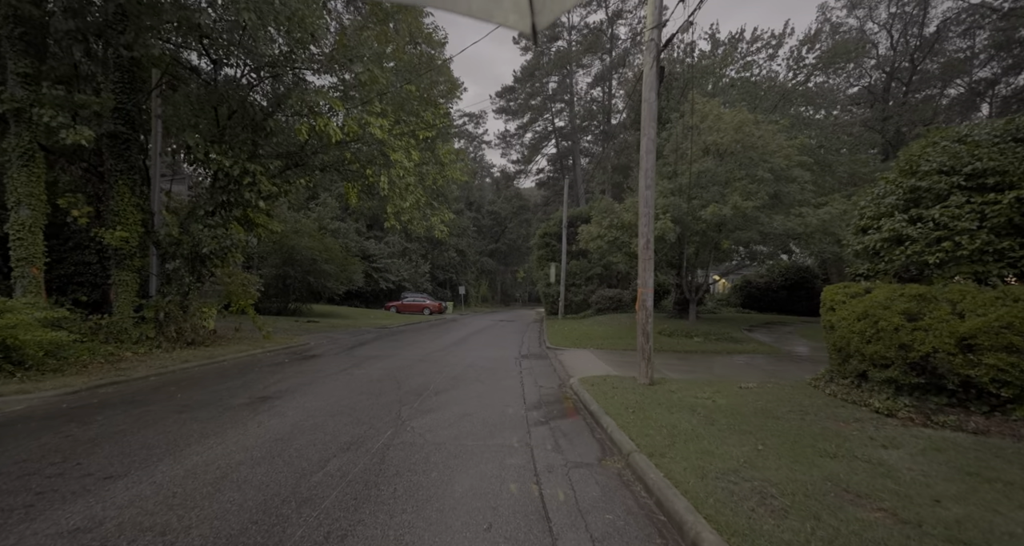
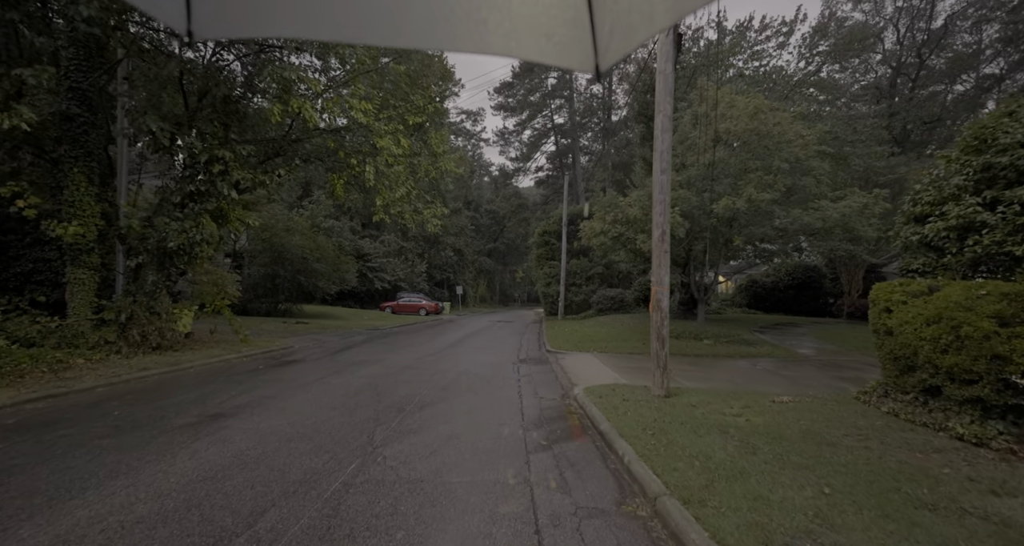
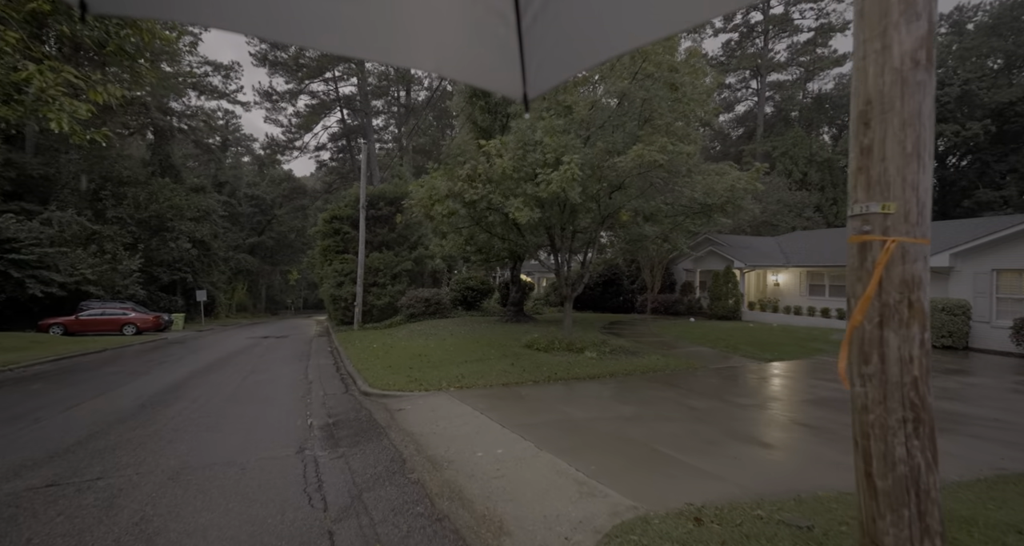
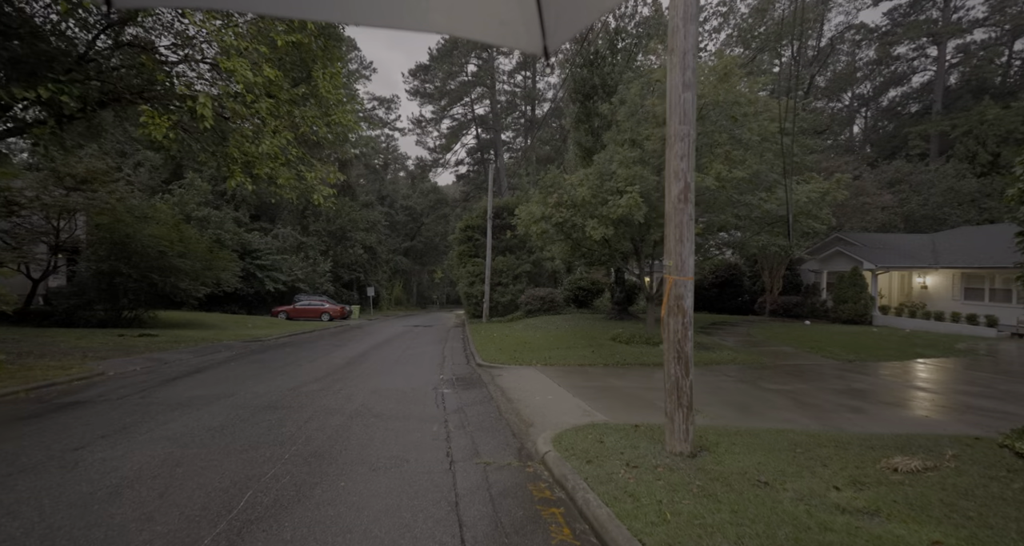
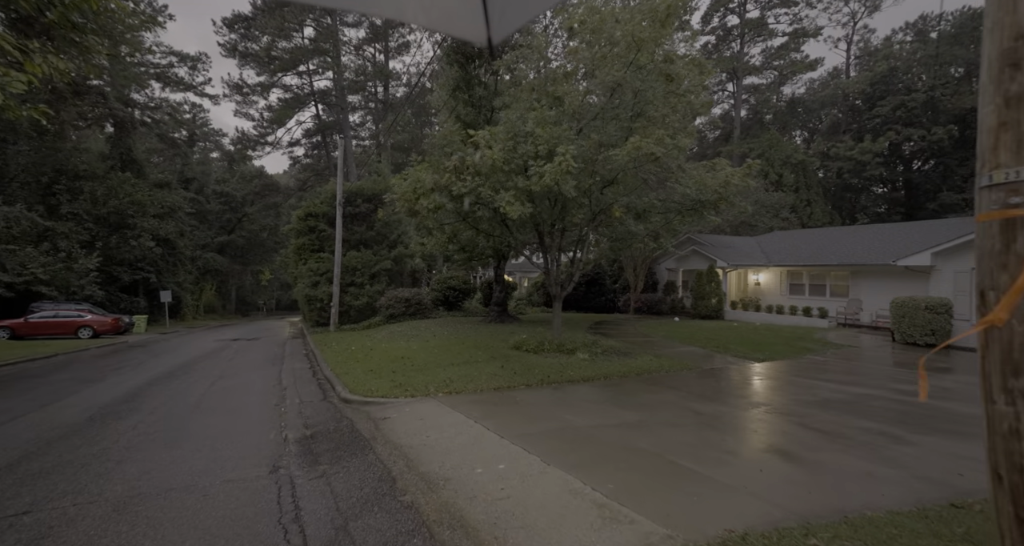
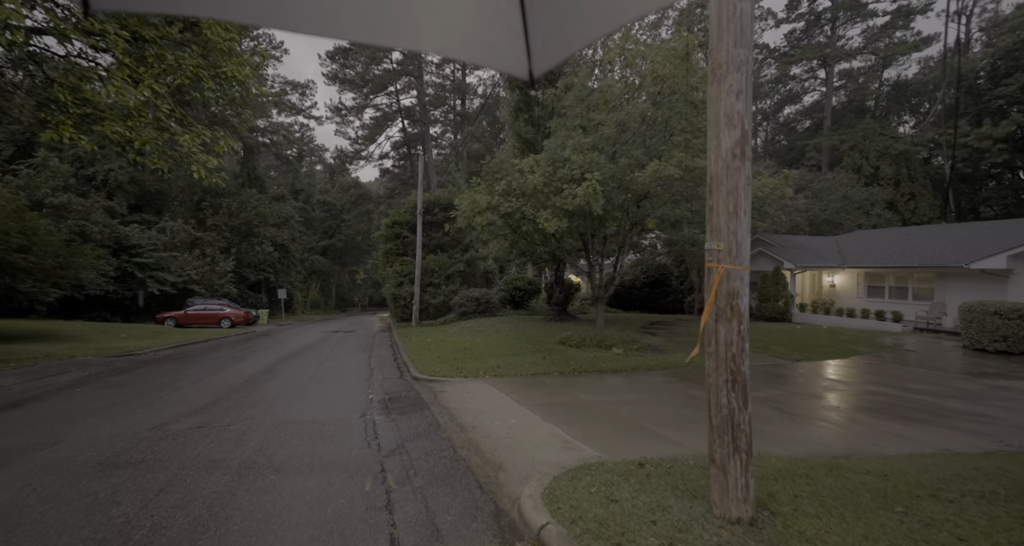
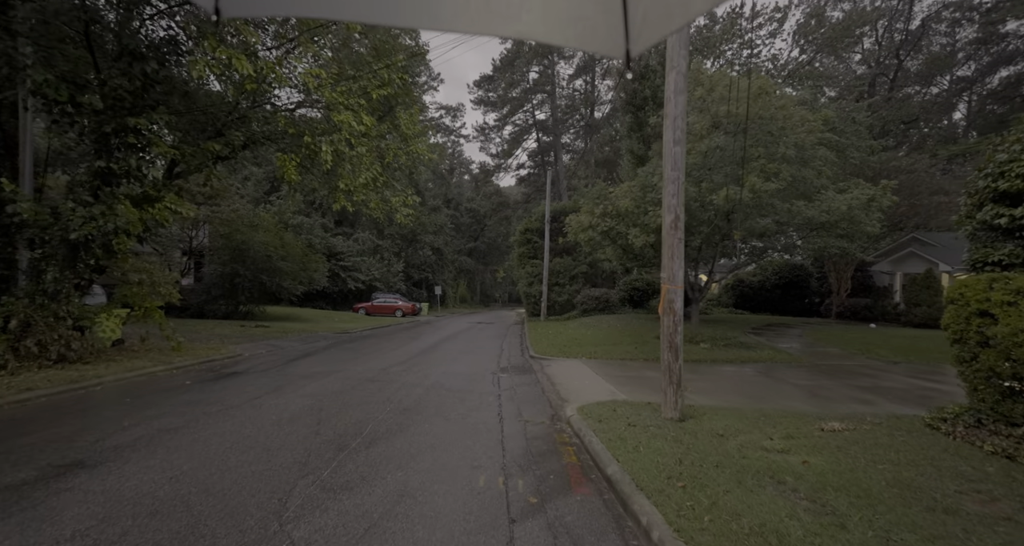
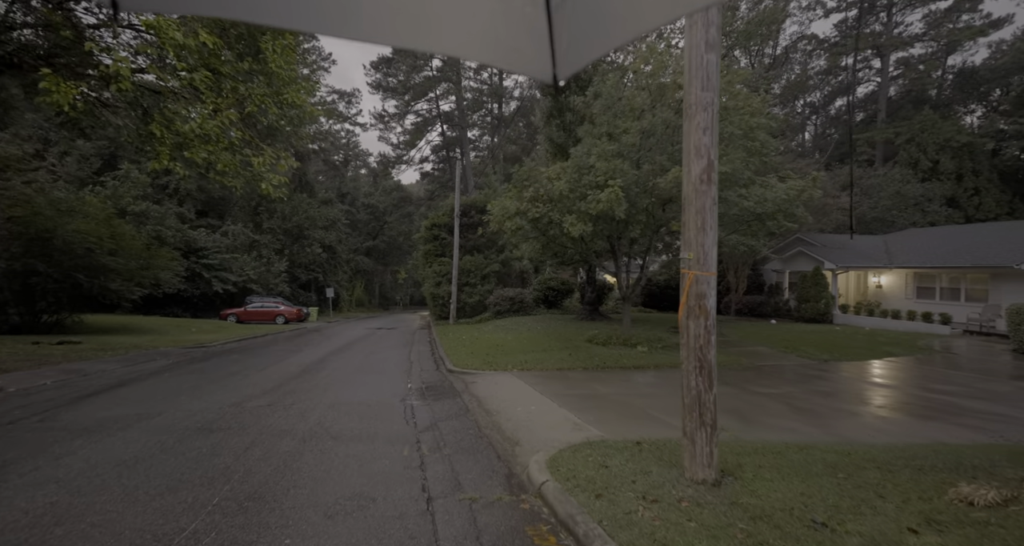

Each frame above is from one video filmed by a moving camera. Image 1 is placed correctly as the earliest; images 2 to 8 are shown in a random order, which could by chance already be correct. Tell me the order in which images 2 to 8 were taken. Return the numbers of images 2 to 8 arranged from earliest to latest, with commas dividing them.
2, 7, 4, 8, 6, 3, 5
